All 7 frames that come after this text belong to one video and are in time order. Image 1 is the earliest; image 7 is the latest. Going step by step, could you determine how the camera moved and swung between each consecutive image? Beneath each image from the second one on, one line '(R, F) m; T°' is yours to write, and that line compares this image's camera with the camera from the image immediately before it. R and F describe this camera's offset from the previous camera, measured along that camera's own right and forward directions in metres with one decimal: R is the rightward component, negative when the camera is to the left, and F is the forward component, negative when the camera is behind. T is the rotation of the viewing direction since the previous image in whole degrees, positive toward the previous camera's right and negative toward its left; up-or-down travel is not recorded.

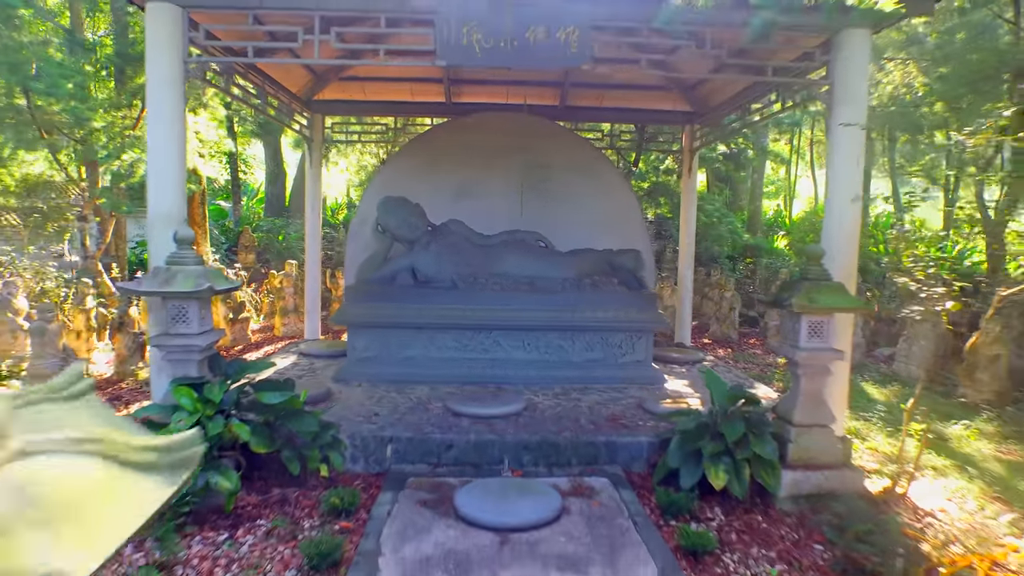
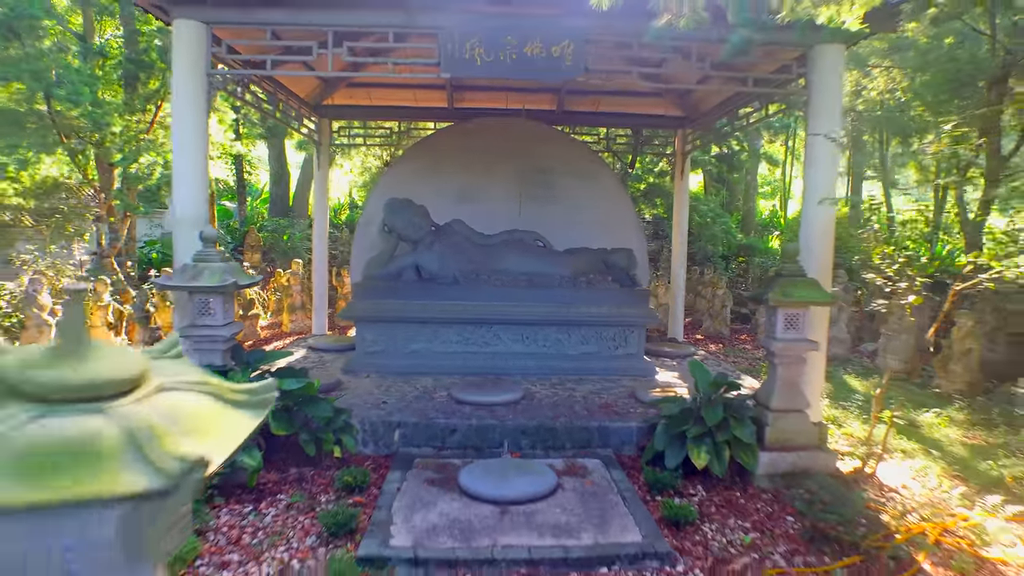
(0.0, -0.3) m; 0°
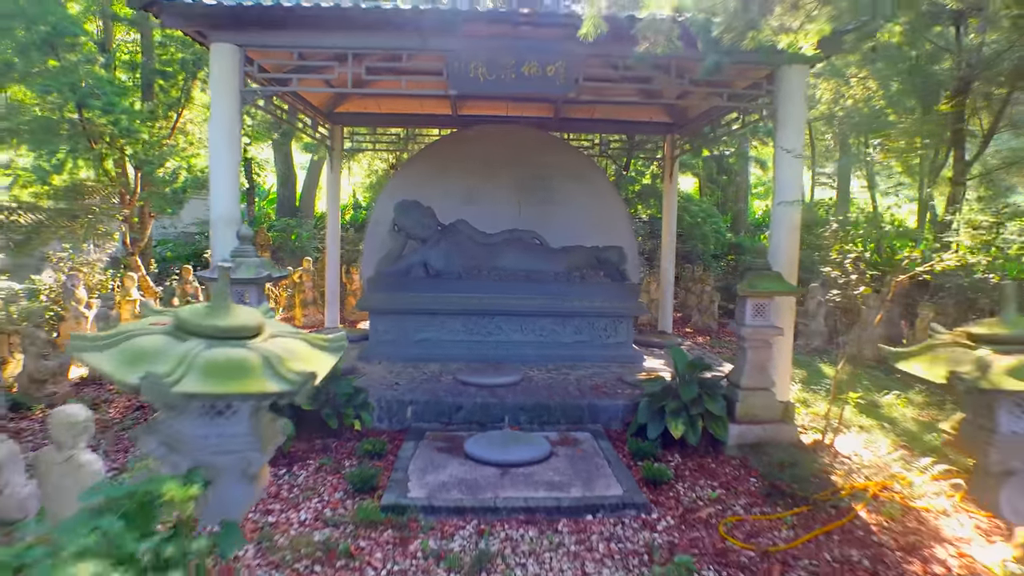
(0.0, -0.5) m; 0°
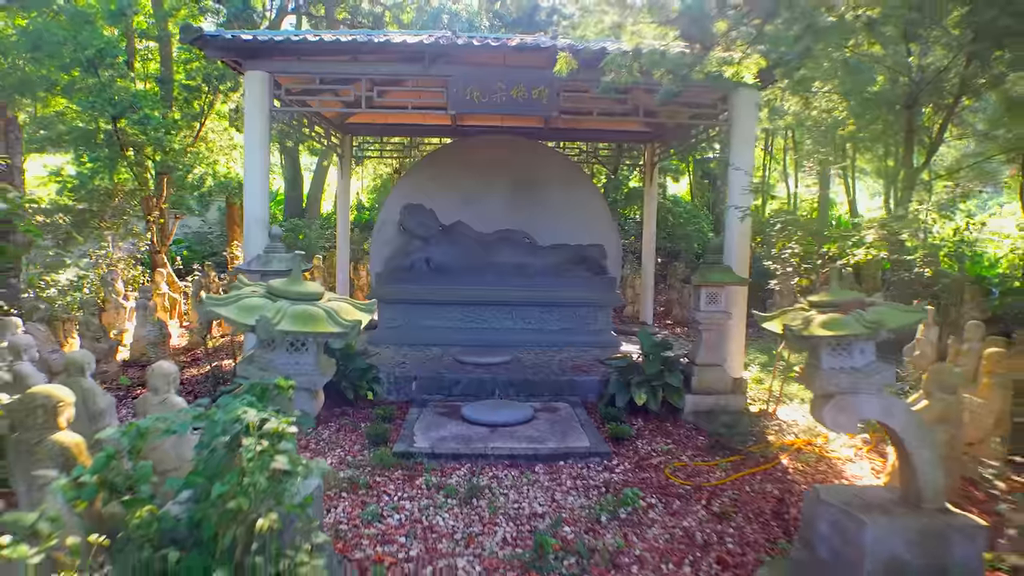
(+0.1, -0.7) m; 0°
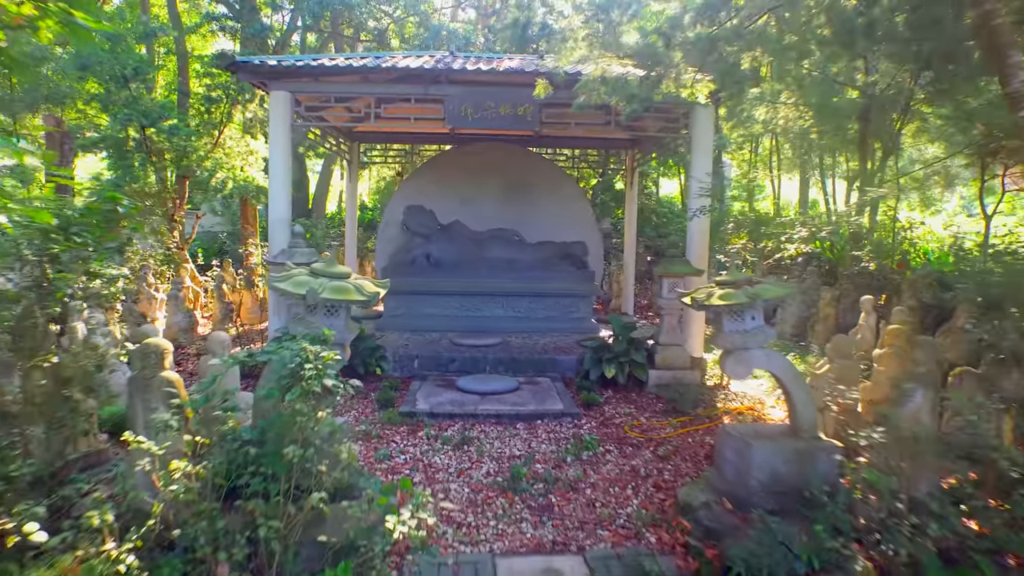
(+0.1, -0.8) m; 0°
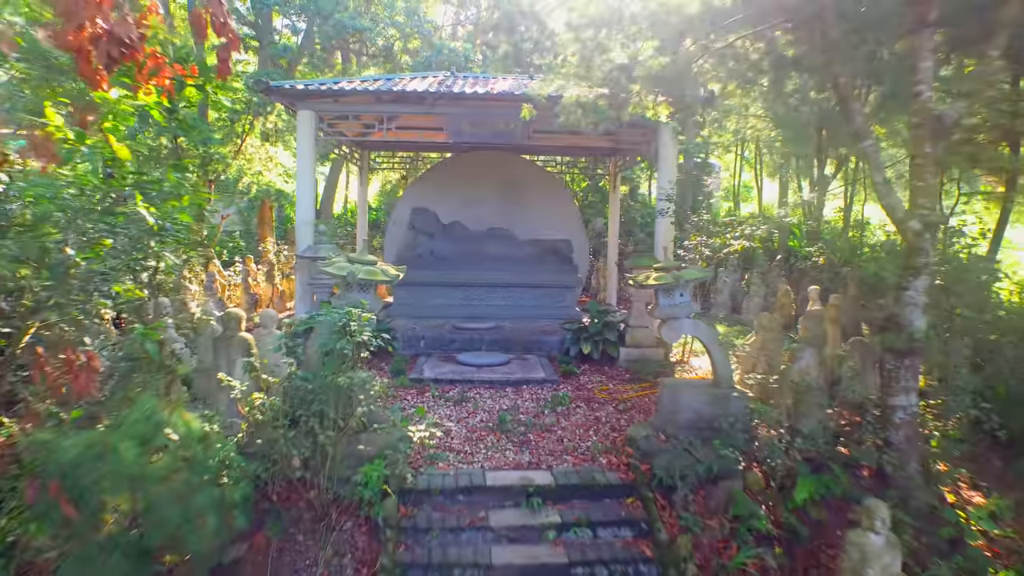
(+0.1, -1.0) m; 0°
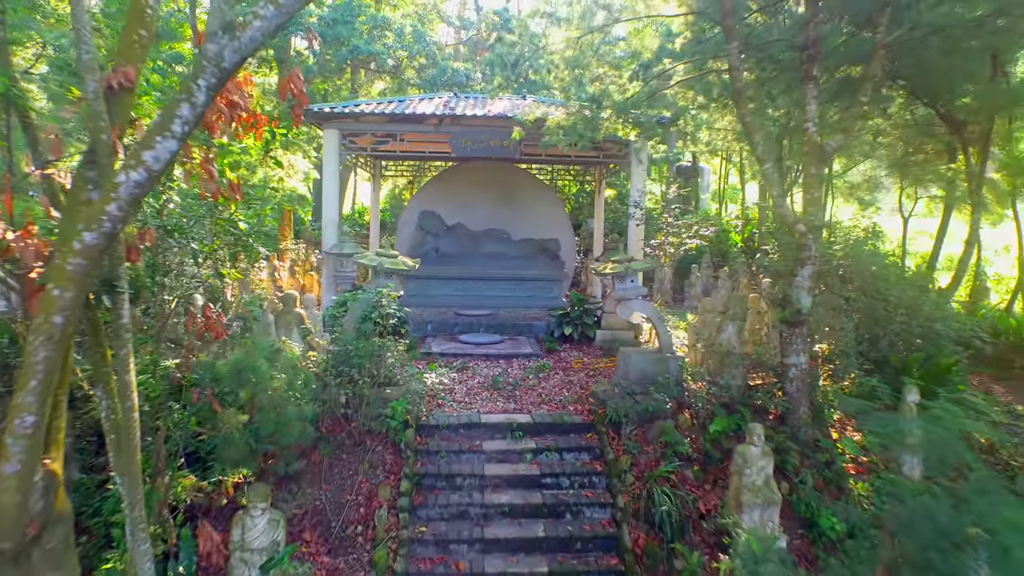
(+0.1, -1.2) m; 0°
